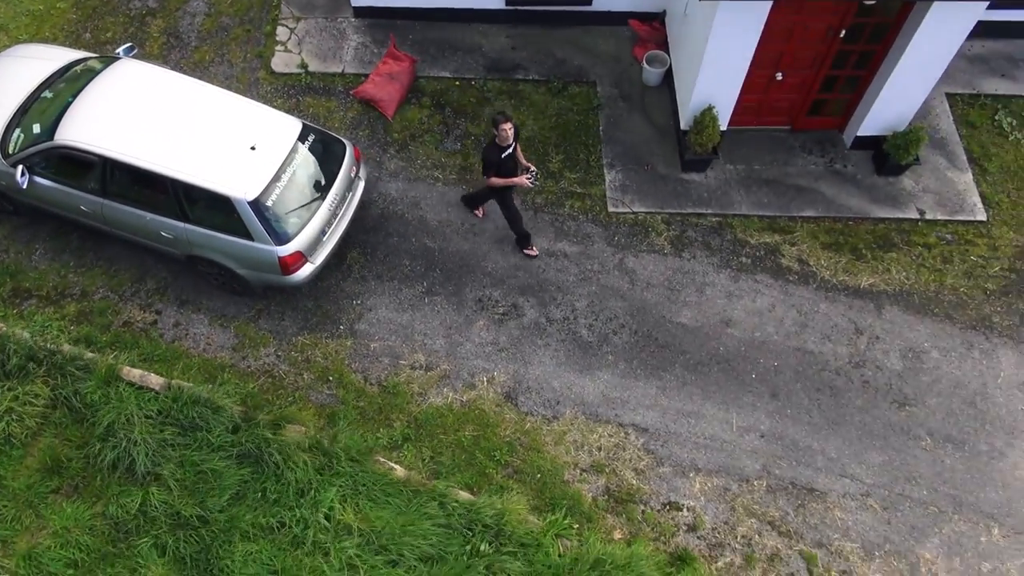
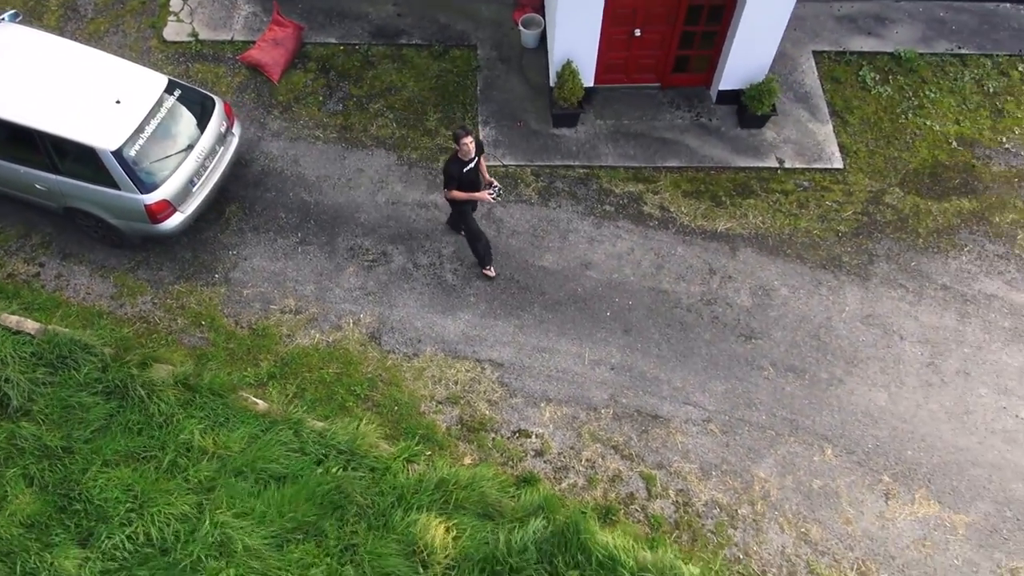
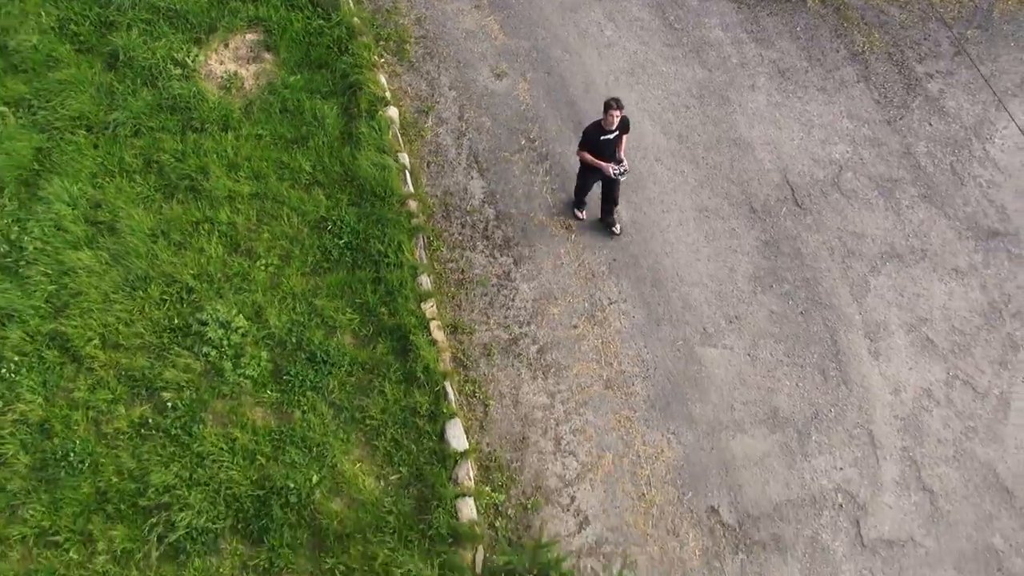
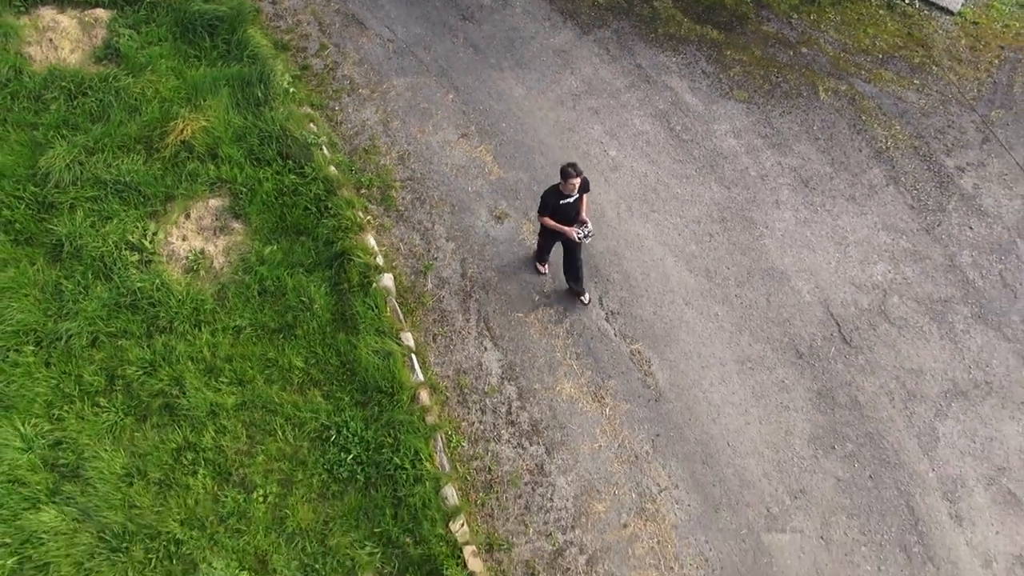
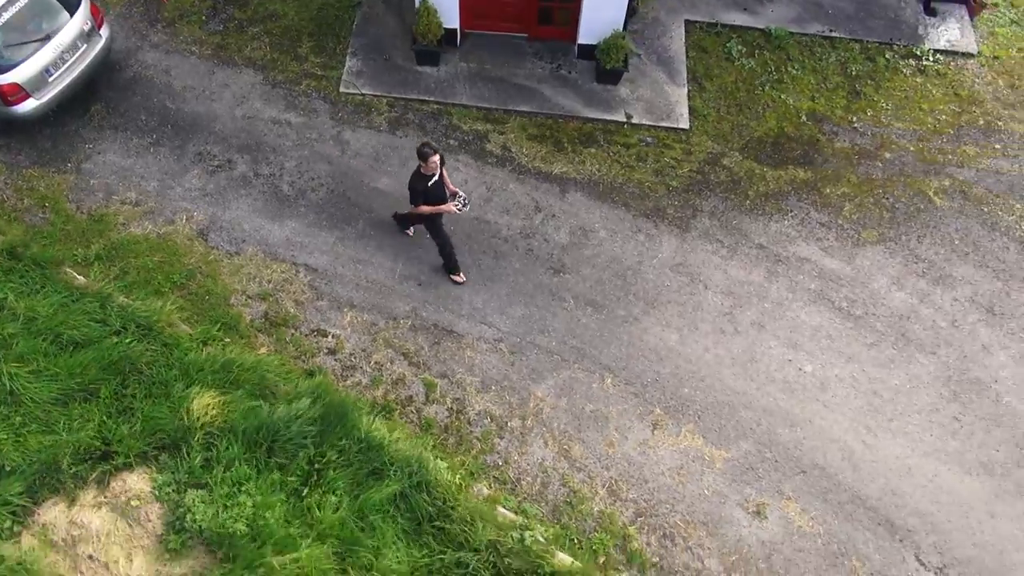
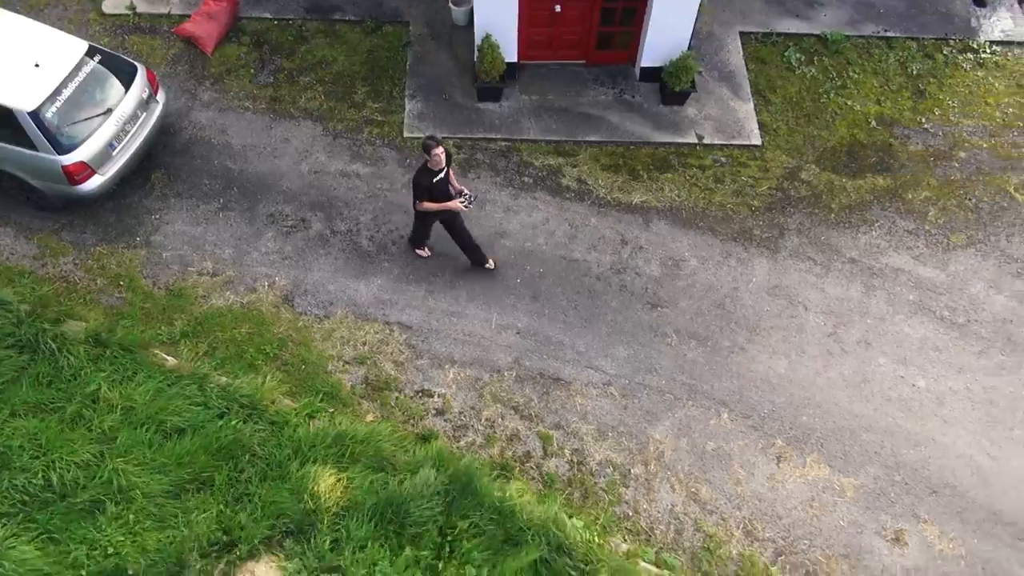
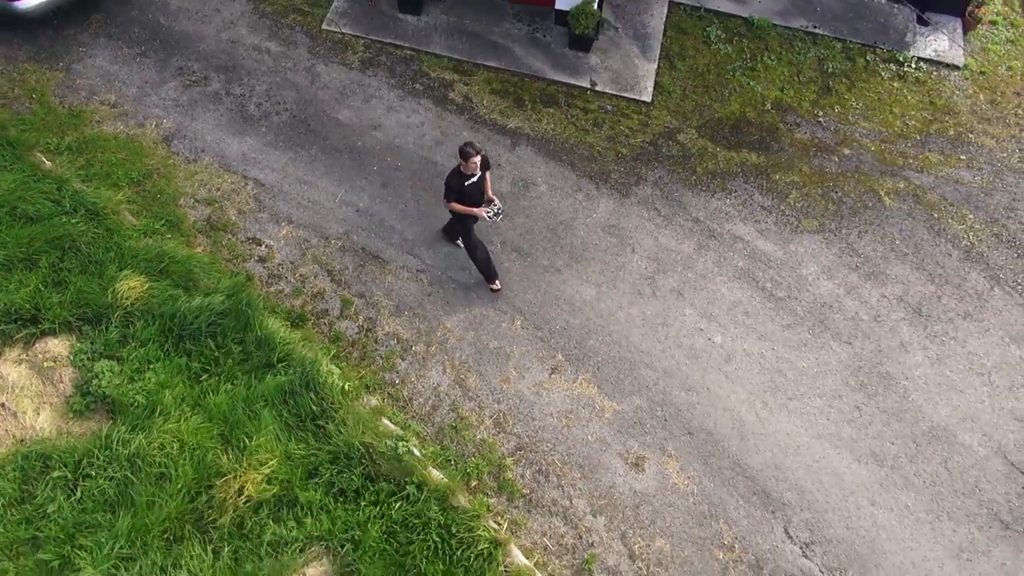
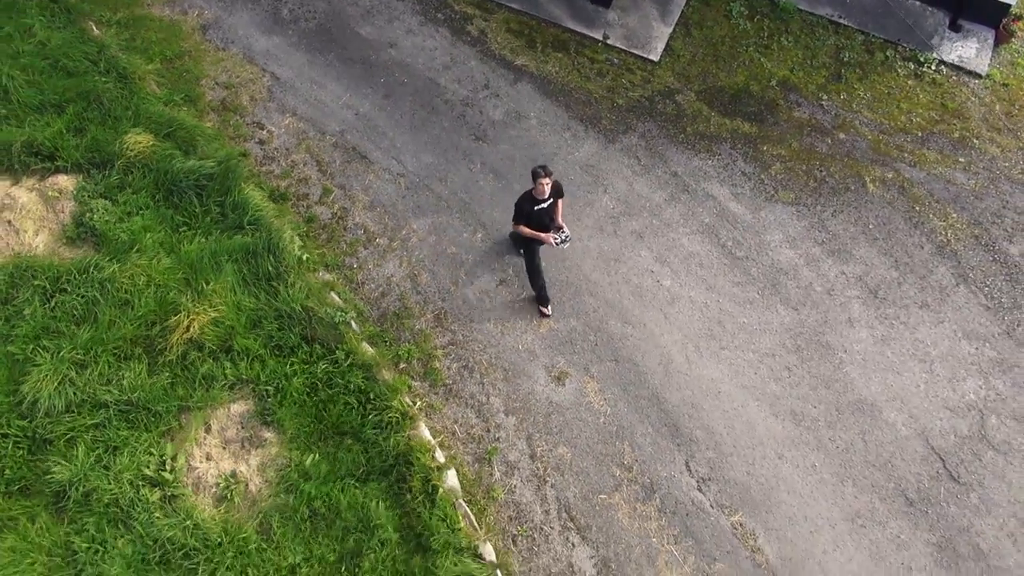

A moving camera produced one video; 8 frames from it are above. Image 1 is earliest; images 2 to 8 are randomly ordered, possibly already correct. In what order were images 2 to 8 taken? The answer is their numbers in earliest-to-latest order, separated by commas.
2, 6, 5, 7, 8, 4, 3
